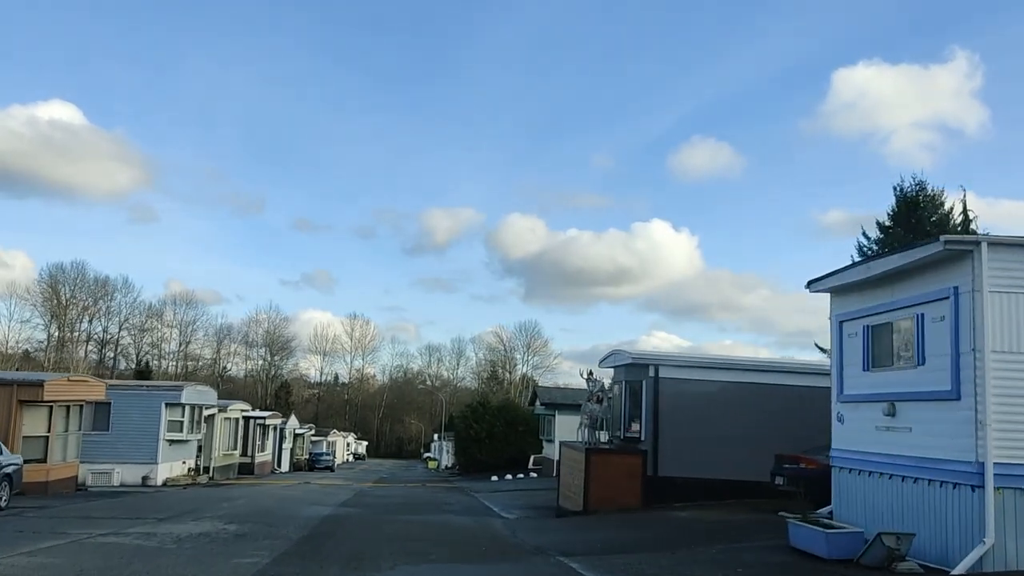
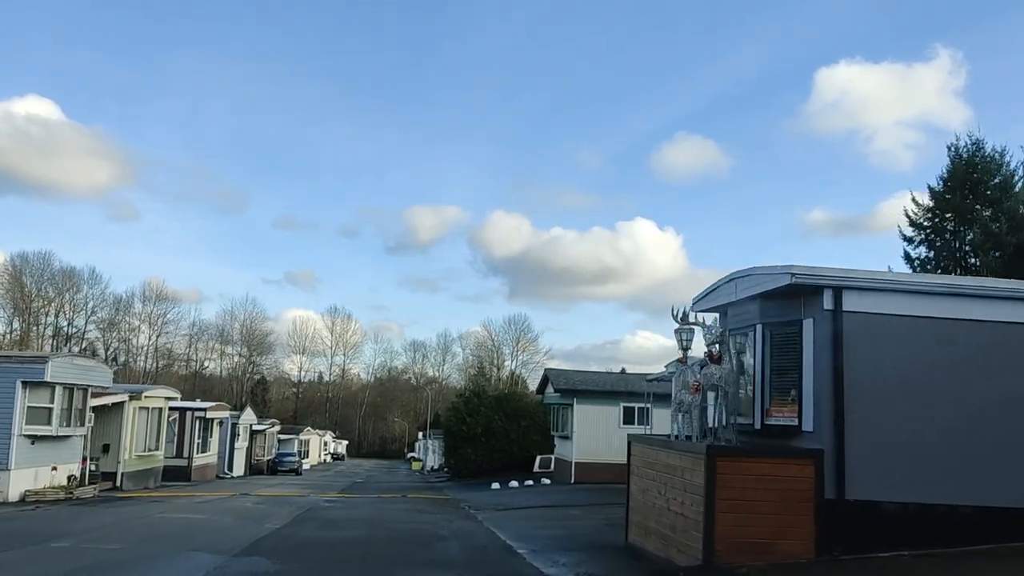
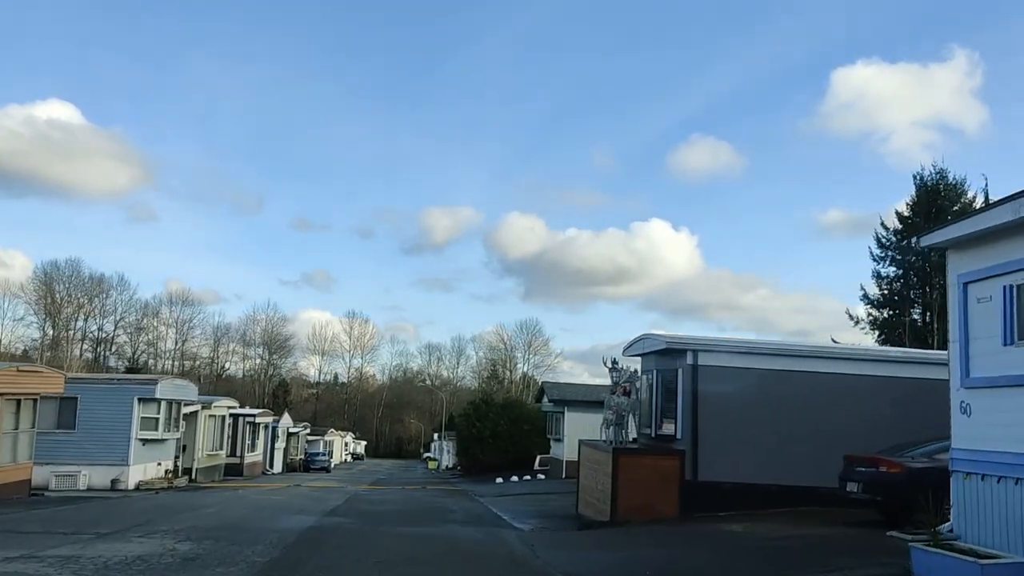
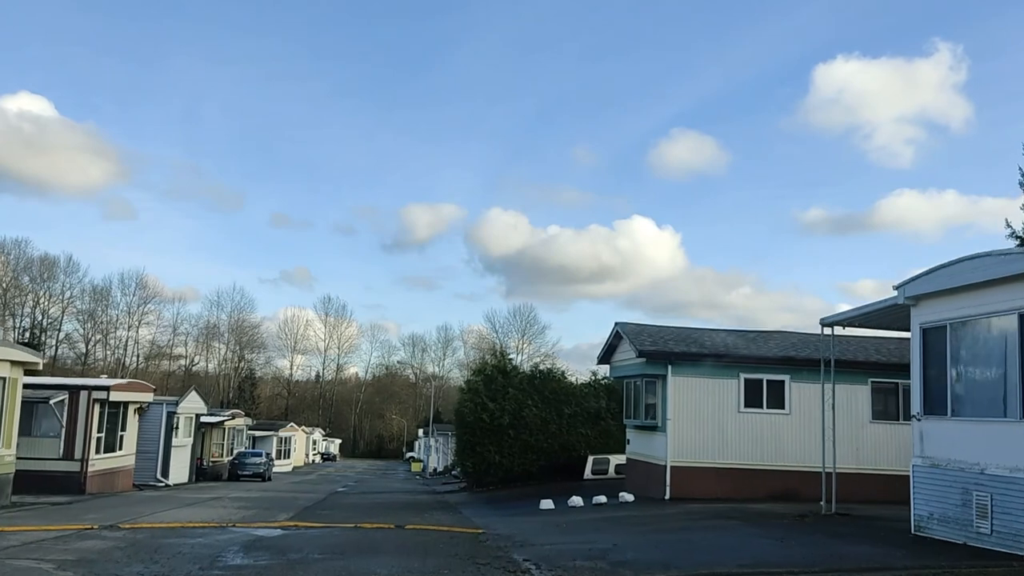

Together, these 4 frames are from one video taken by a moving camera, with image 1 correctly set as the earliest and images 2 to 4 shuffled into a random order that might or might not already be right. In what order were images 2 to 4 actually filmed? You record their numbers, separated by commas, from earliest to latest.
3, 2, 4
